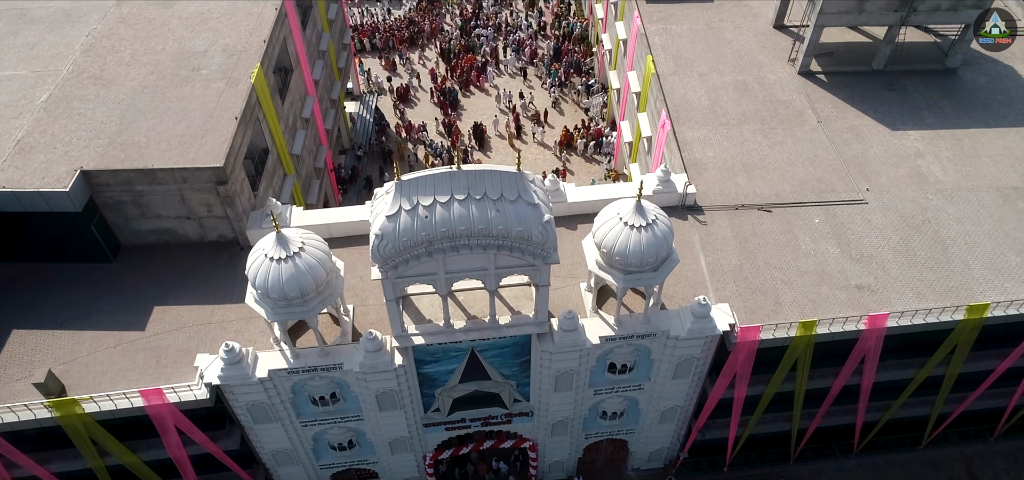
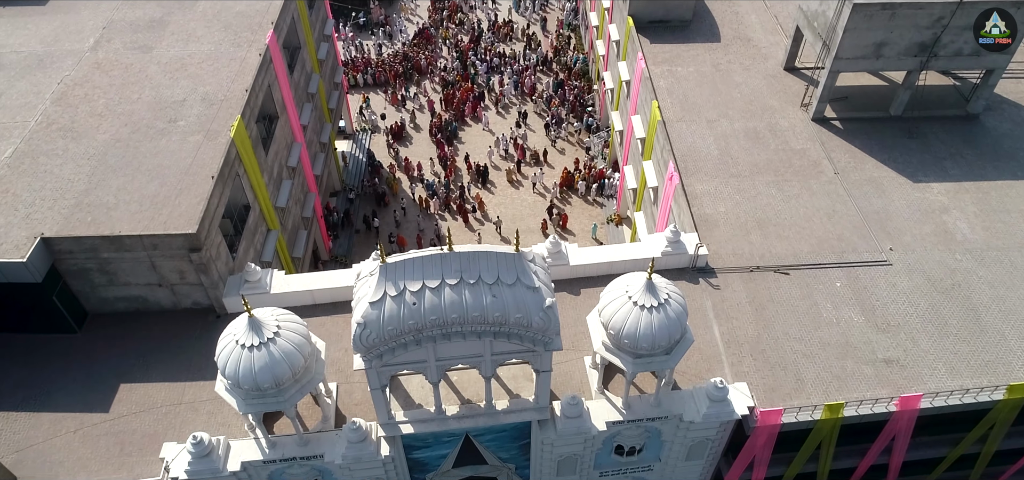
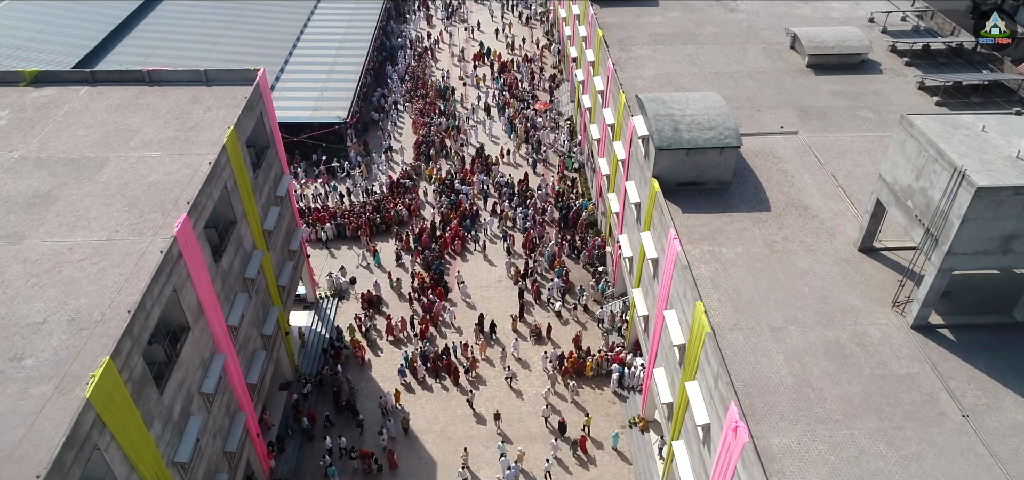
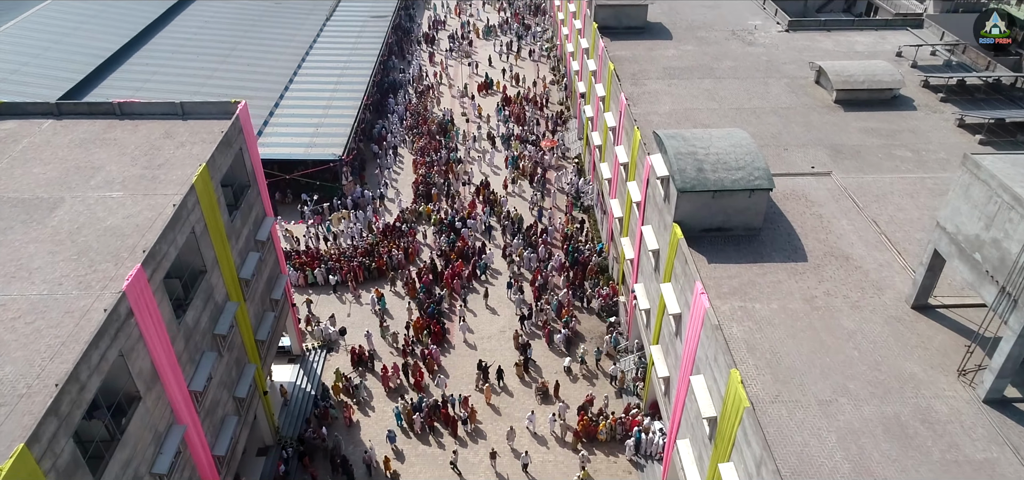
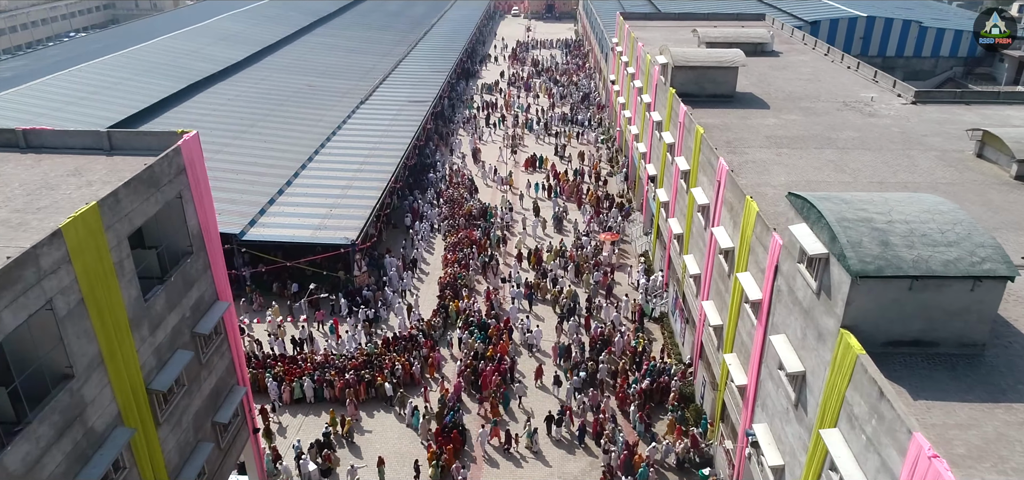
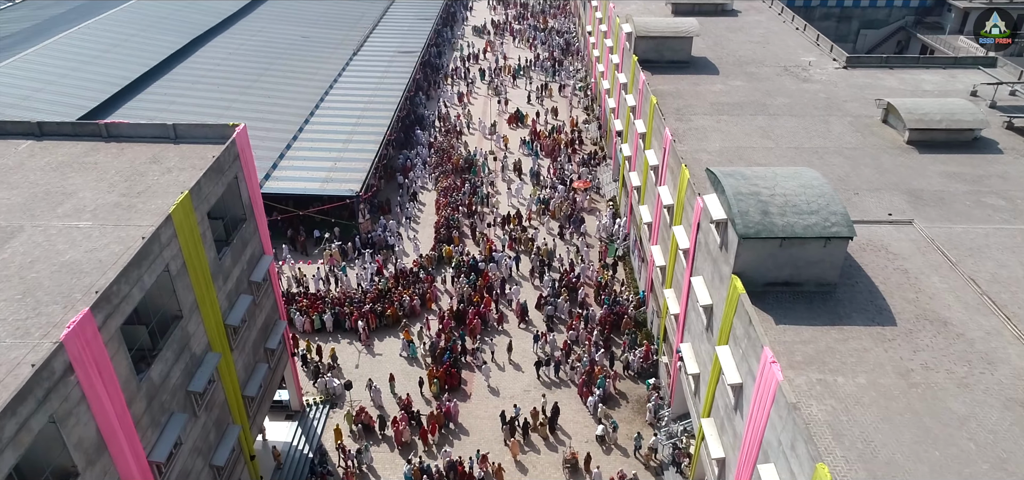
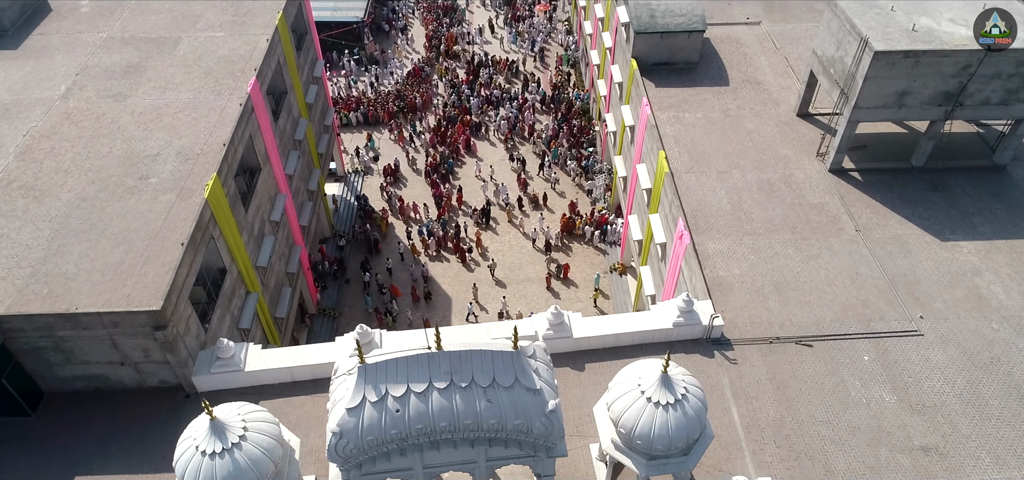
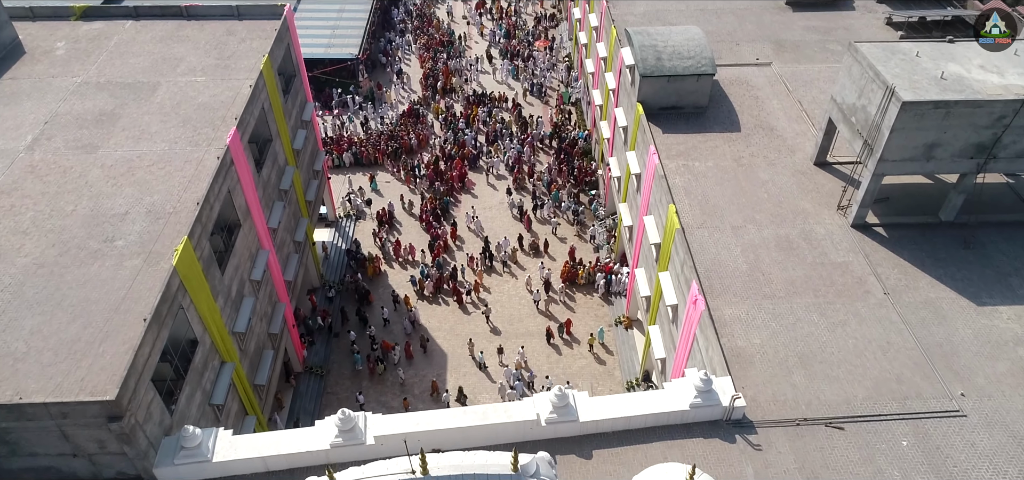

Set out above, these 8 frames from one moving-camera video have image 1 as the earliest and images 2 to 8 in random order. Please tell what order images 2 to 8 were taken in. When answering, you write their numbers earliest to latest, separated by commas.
2, 7, 8, 3, 4, 6, 5
